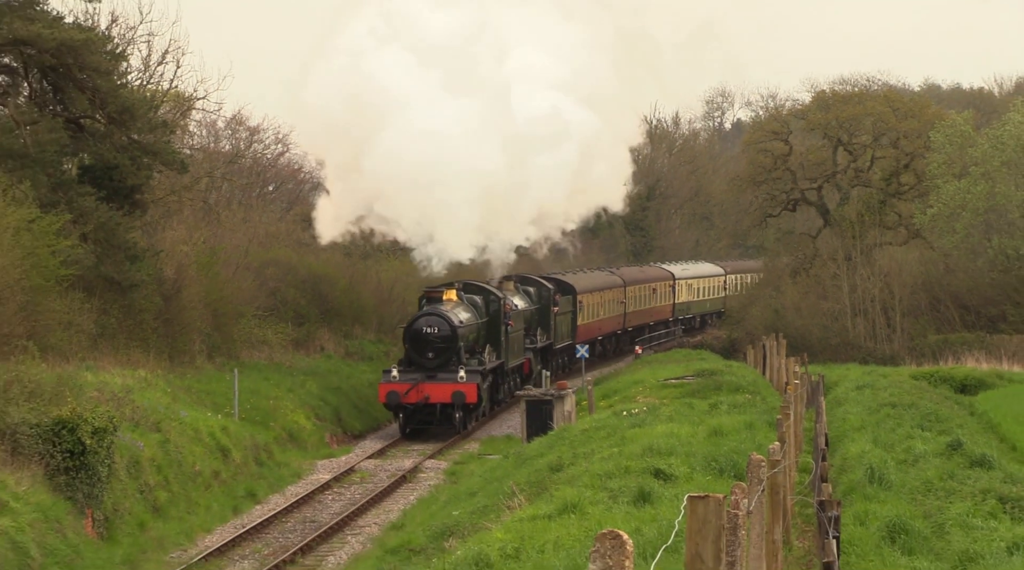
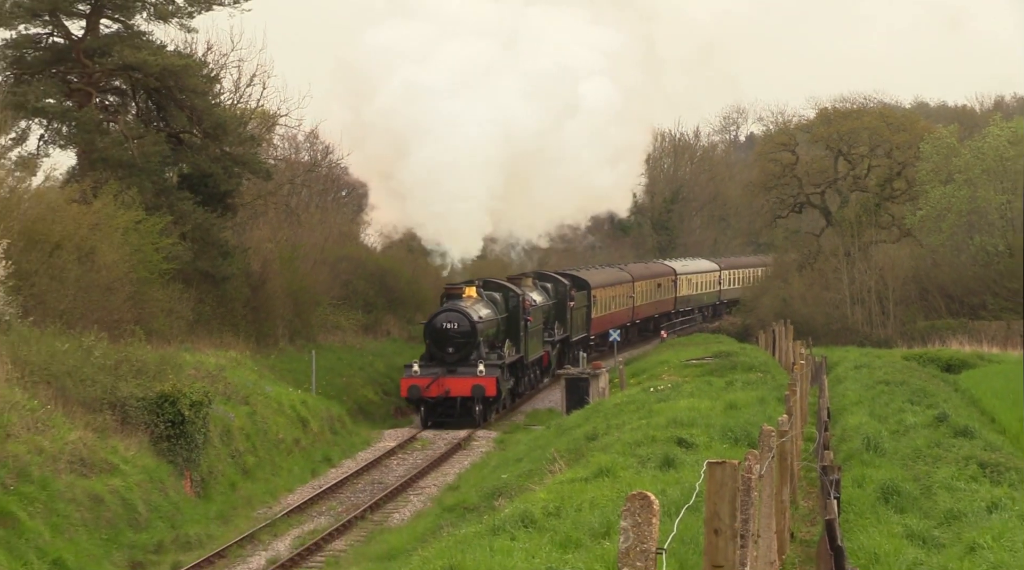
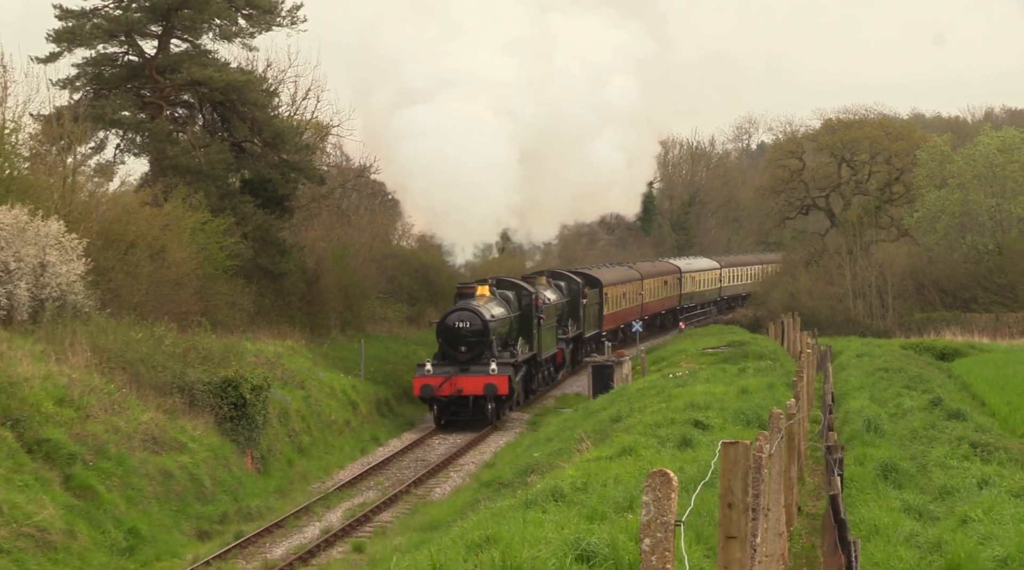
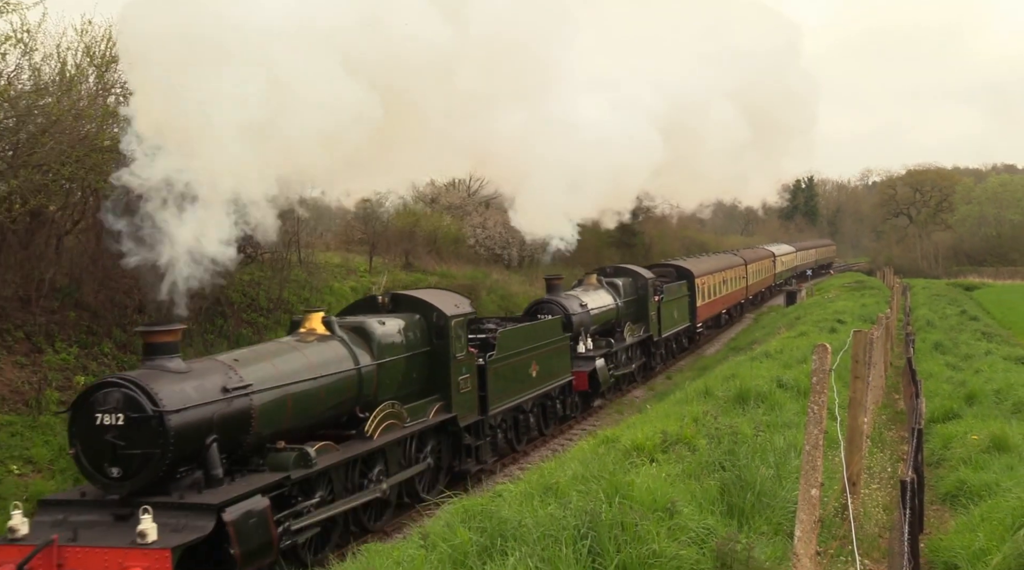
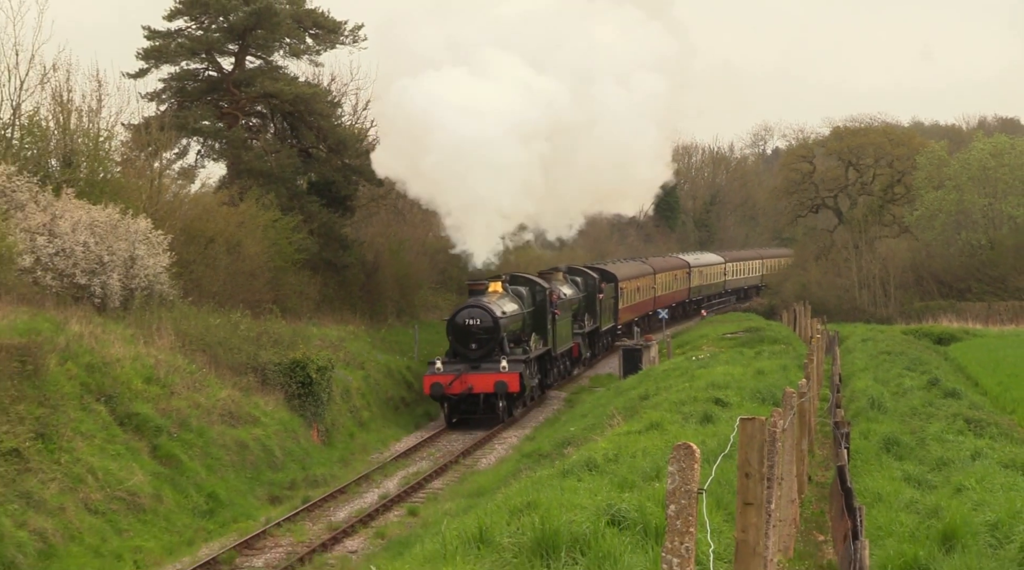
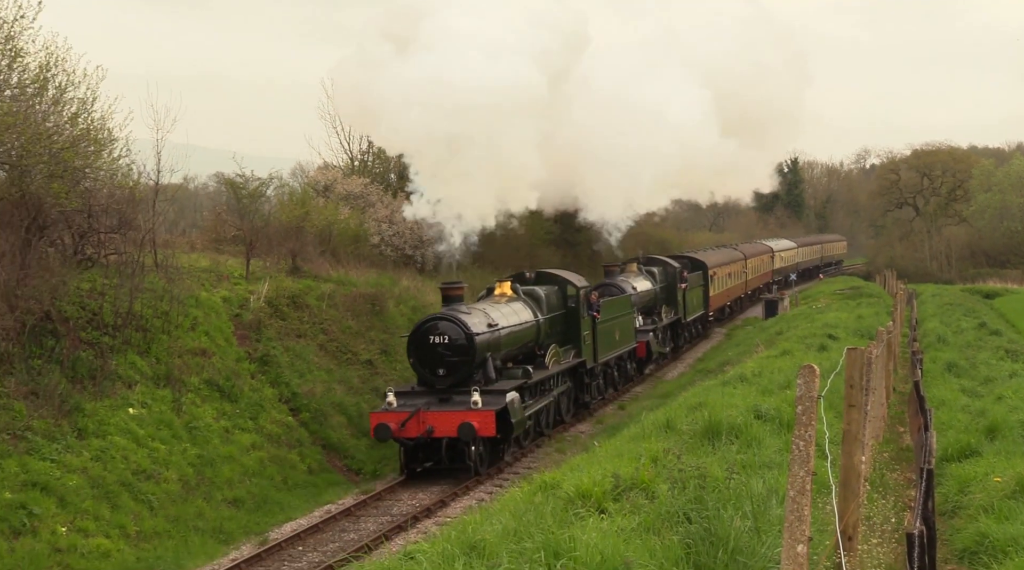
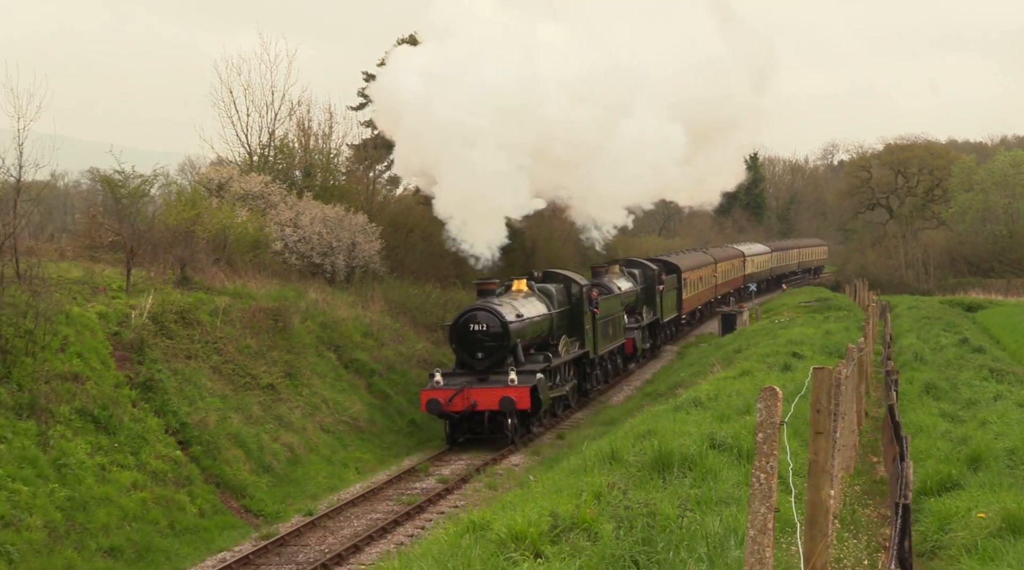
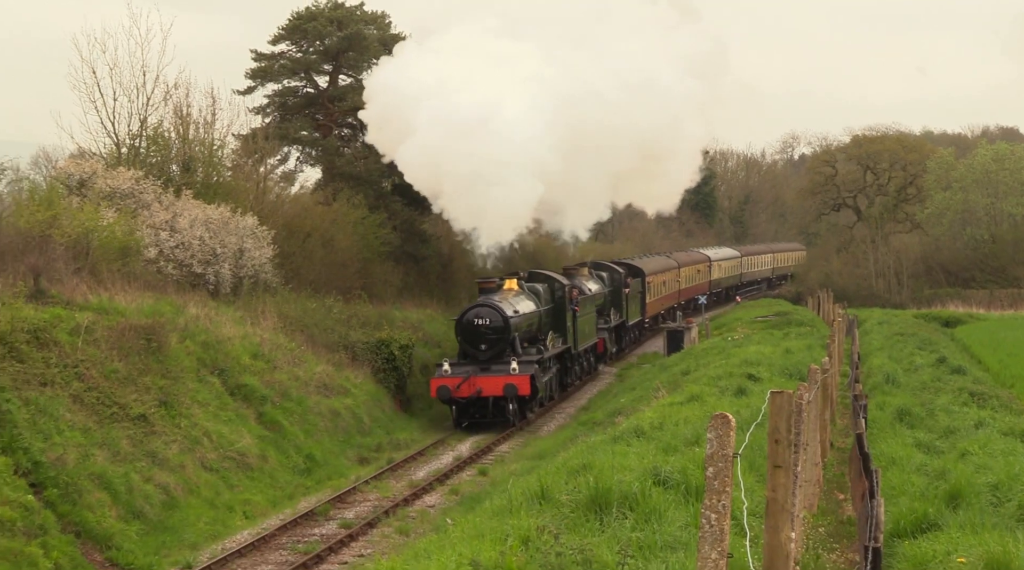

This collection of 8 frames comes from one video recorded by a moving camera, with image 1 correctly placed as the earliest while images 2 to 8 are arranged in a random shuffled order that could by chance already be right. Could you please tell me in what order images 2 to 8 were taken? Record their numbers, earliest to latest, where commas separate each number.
2, 3, 5, 8, 7, 6, 4
